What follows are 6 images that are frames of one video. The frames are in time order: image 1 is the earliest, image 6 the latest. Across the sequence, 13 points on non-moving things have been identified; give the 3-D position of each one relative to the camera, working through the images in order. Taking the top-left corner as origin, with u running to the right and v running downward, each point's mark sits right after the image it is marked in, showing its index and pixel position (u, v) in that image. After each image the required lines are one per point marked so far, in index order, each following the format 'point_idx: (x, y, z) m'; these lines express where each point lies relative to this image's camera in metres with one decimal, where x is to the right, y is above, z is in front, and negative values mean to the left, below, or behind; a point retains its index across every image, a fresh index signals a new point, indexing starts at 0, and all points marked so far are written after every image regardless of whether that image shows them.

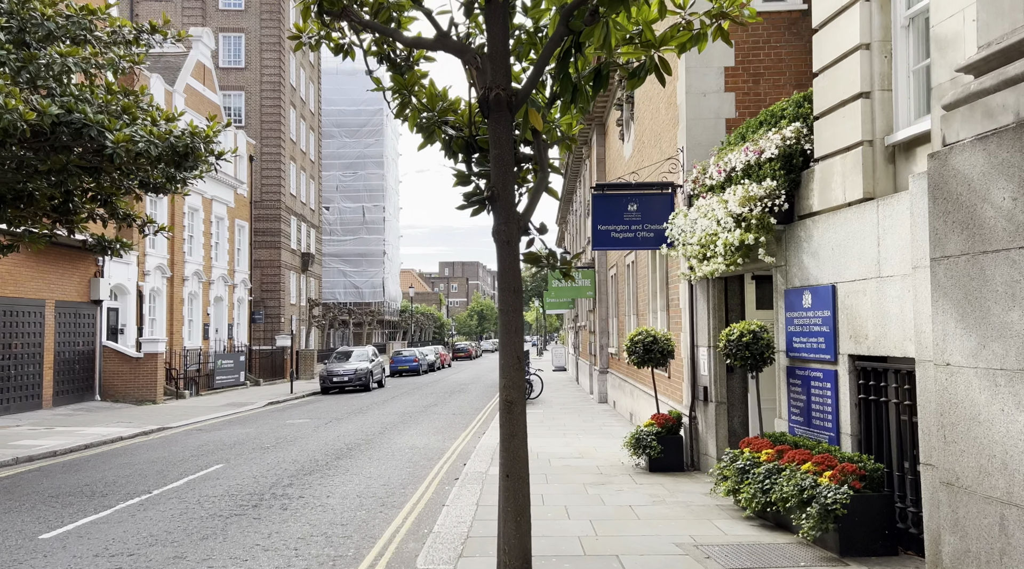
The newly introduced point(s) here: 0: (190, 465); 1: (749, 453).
0: (-4.9, -2.7, +12.8) m
1: (+2.1, -1.5, +7.4) m
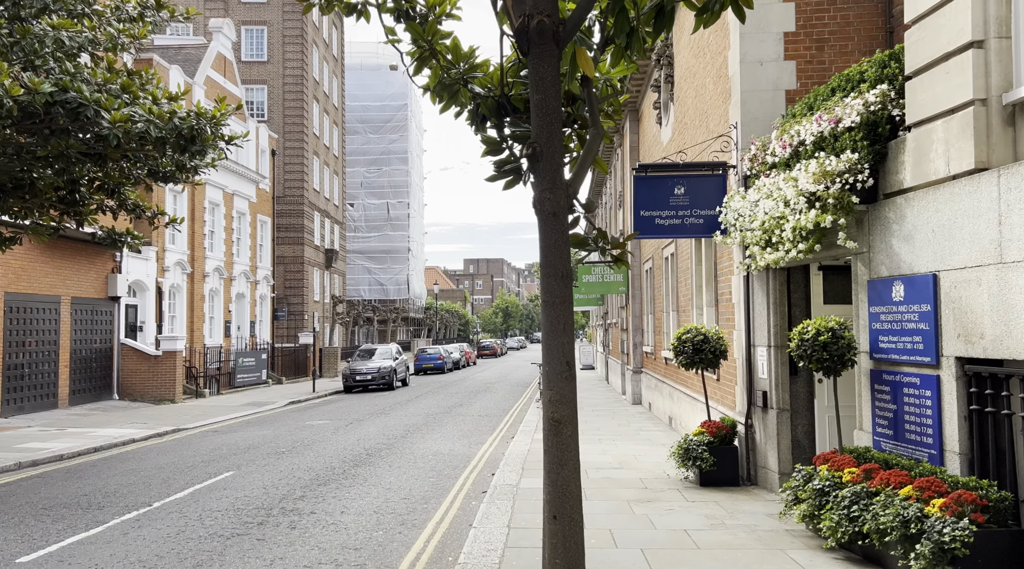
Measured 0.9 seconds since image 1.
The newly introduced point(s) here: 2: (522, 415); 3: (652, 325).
0: (-4.4, -2.7, +12.0) m
1: (+2.4, -1.4, +6.3) m
2: (+0.3, -3.0, +19.4) m
3: (+3.2, -0.9, +18.9) m
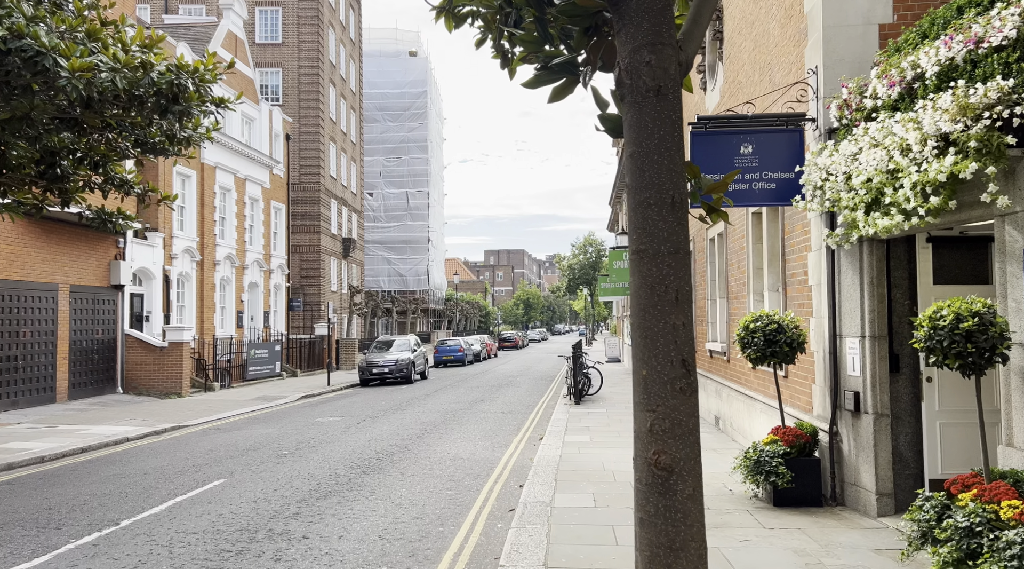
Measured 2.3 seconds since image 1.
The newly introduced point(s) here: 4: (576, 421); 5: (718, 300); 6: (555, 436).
0: (-4.1, -2.4, +10.5) m
1: (+2.6, -1.2, +4.7) m
2: (+0.9, -2.7, +17.8) m
3: (+3.8, -0.6, +17.3) m
4: (+1.2, -2.5, +15.5) m
5: (+3.4, -0.3, +13.9) m
6: (+0.7, -2.4, +13.2) m
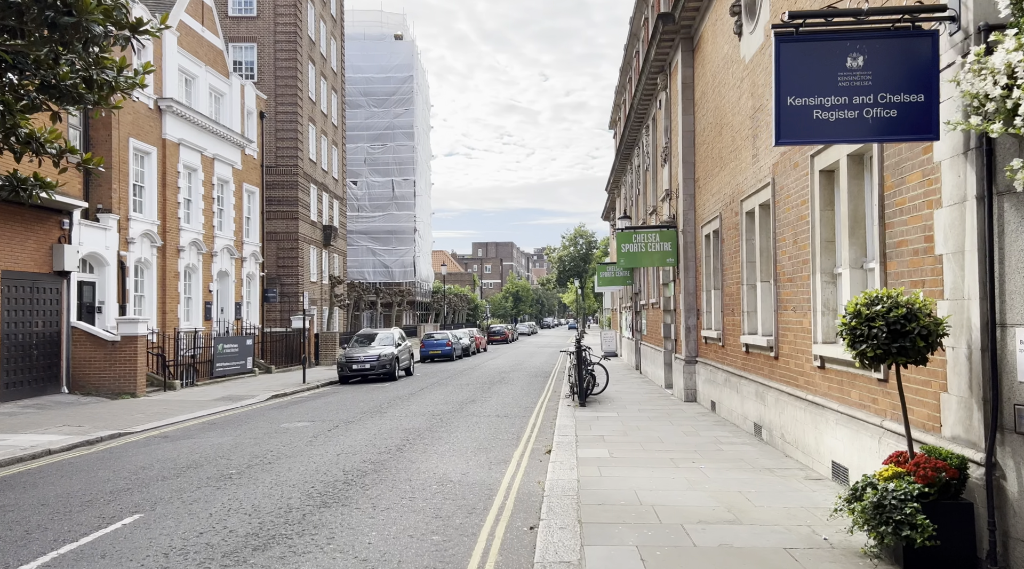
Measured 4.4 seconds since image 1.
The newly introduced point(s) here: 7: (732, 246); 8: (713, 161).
0: (-4.0, -2.2, +8.1) m
1: (+2.7, -1.0, +2.3) m
2: (+0.8, -2.4, +15.4) m
3: (+3.7, -0.4, +15.0) m
4: (+1.2, -2.2, +13.1) m
5: (+3.4, 0.0, +11.5) m
6: (+0.7, -2.1, +10.8) m
7: (+3.6, +0.6, +13.8) m
8: (+3.6, +2.2, +15.2) m
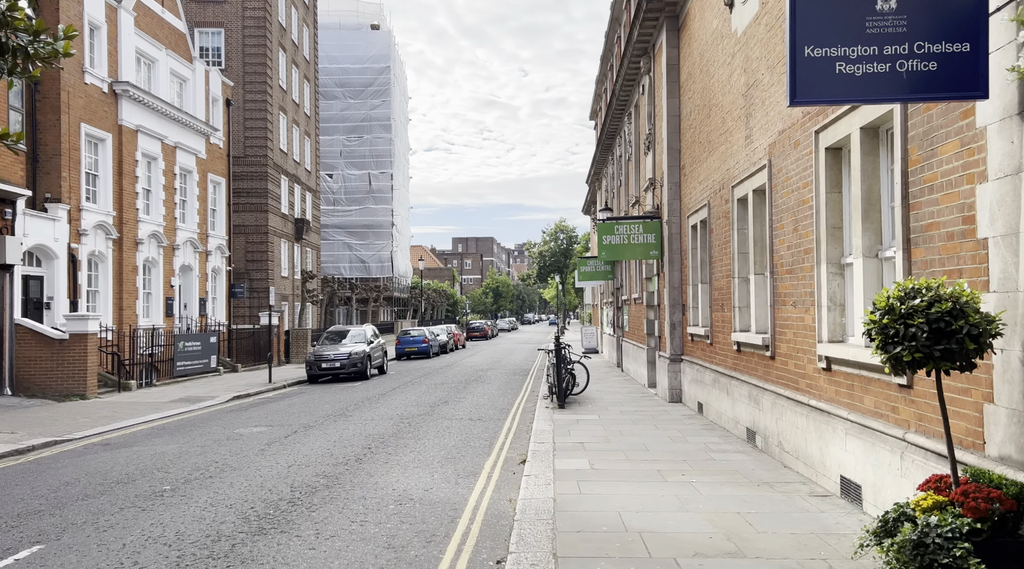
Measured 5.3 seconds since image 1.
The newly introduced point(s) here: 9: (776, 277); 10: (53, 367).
0: (-4.3, -2.1, +6.9) m
1: (+2.6, -1.0, +1.3) m
2: (+0.4, -2.3, +14.4) m
3: (+3.3, -0.2, +14.0) m
4: (+0.8, -2.1, +12.1) m
5: (+3.0, +0.1, +10.5) m
6: (+0.4, -2.0, +9.7) m
7: (+3.2, +0.7, +12.8) m
8: (+3.2, +2.3, +14.2) m
9: (+3.1, +0.1, +9.9) m
10: (-10.4, -1.9, +19.1) m
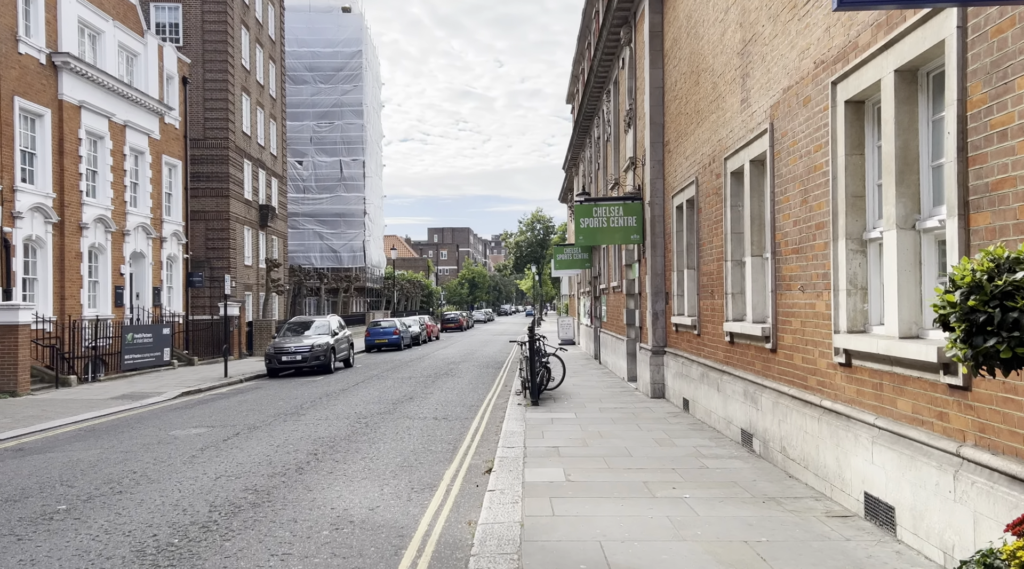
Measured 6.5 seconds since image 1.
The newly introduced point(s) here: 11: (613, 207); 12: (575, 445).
0: (-4.6, -2.0, +5.5) m
1: (+2.4, -0.9, +0.1) m
2: (-0.1, -2.1, +13.1) m
3: (+2.8, 0.0, +12.7) m
4: (+0.4, -1.9, +10.8) m
5: (+2.6, +0.3, +9.2) m
6: (0.0, -1.8, +8.4) m
7: (+2.7, +0.9, +11.5) m
8: (+2.7, +2.6, +12.9) m
9: (+2.7, +0.3, +8.6) m
10: (-11.0, -1.6, +17.4) m
11: (+1.9, +1.5, +15.8) m
12: (+0.8, -1.9, +10.1) m
